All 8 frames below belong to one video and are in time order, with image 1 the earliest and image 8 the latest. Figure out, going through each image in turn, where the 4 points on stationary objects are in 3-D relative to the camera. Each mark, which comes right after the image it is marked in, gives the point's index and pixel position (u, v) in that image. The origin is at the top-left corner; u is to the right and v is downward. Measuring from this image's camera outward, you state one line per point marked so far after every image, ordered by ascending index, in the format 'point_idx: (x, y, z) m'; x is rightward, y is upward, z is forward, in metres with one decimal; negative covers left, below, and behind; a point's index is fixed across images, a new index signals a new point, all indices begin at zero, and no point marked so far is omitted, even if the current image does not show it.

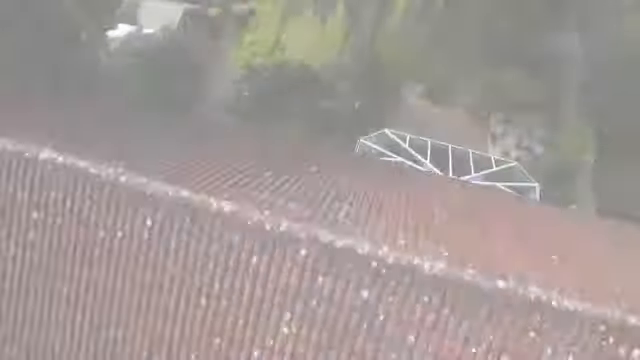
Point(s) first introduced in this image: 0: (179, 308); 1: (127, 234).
0: (-3.8, -3.4, +8.0) m
1: (-5.2, -1.5, +8.0) m
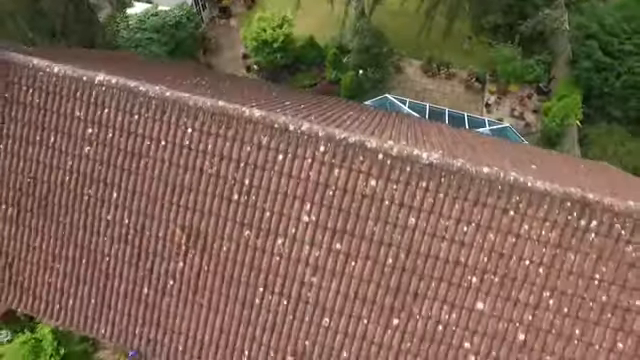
0: (-3.3, -0.7, +9.4) m
1: (-4.7, +1.2, +9.5) m
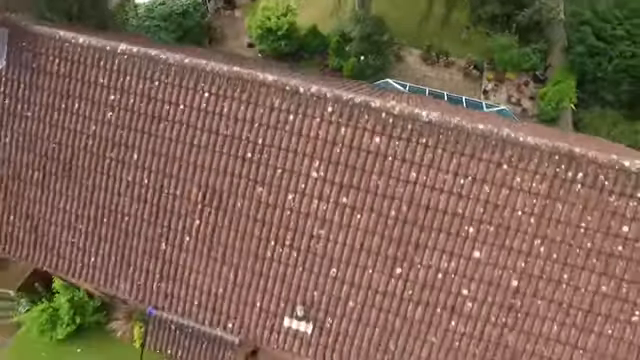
0: (-3.1, +0.6, +10.1) m
1: (-4.5, +2.5, +10.2) m
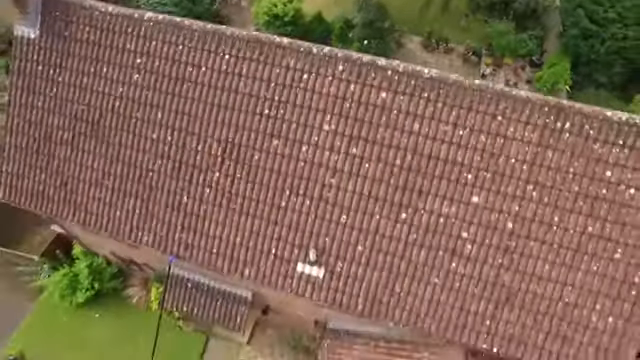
0: (-2.7, +2.2, +11.0) m
1: (-4.1, +4.1, +11.1) m
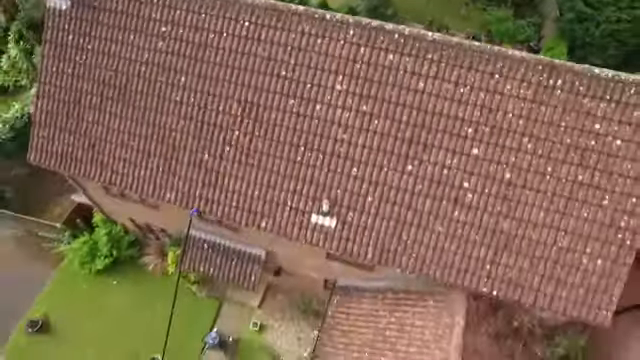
0: (-2.2, +3.9, +11.9) m
1: (-3.6, +5.8, +12.0) m
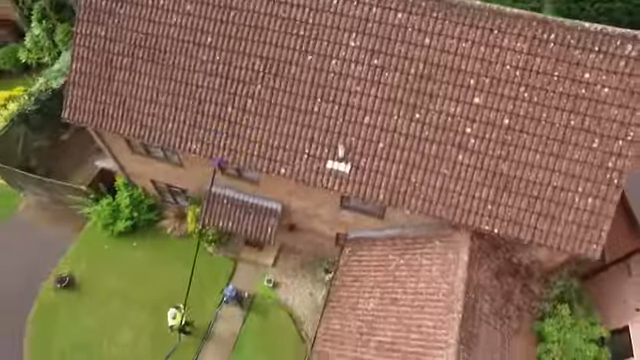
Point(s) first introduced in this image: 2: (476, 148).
0: (-1.5, +6.1, +13.1) m
1: (-2.9, +8.0, +13.2) m
2: (+6.5, +1.3, +12.5) m
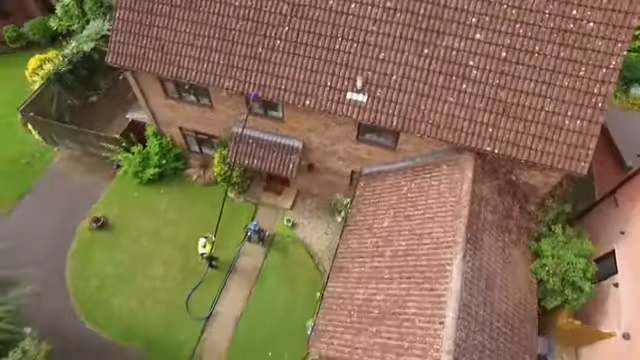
0: (-0.5, +9.6, +14.8) m
1: (-1.9, +11.5, +15.0) m
2: (+7.5, +4.8, +14.2) m
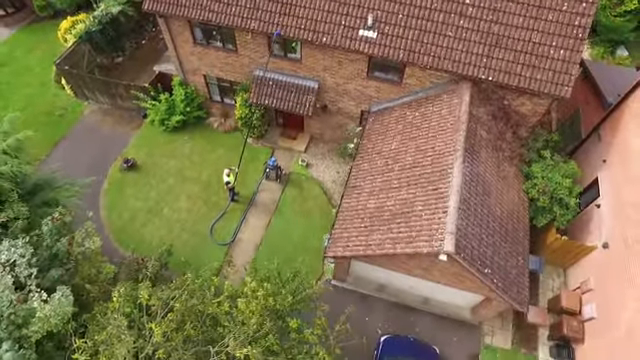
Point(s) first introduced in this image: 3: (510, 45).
0: (+0.3, +13.7, +16.9) m
1: (-1.1, +15.6, +17.1) m
2: (+8.4, +8.9, +16.2) m
3: (+10.3, +7.3, +16.2) m
